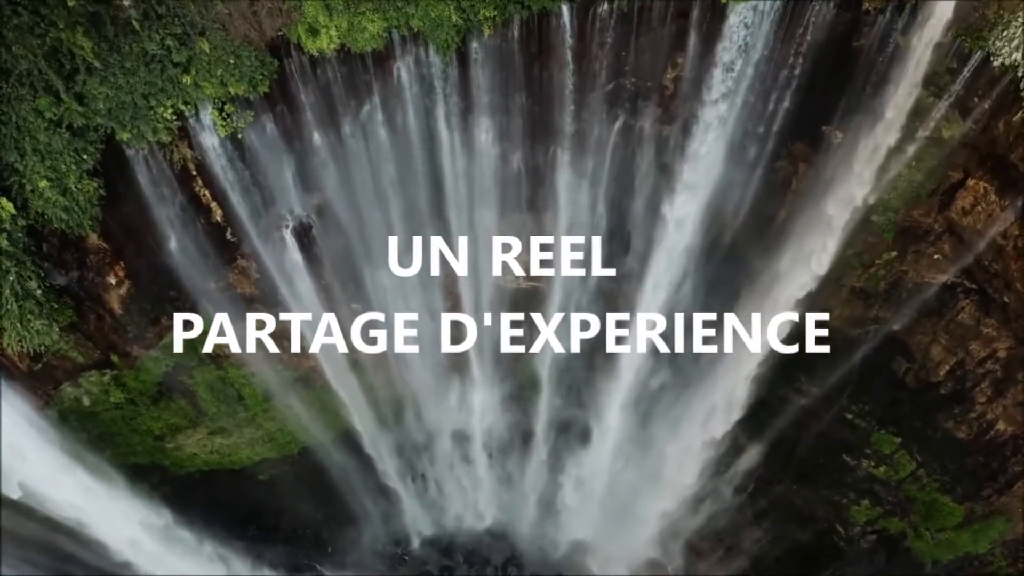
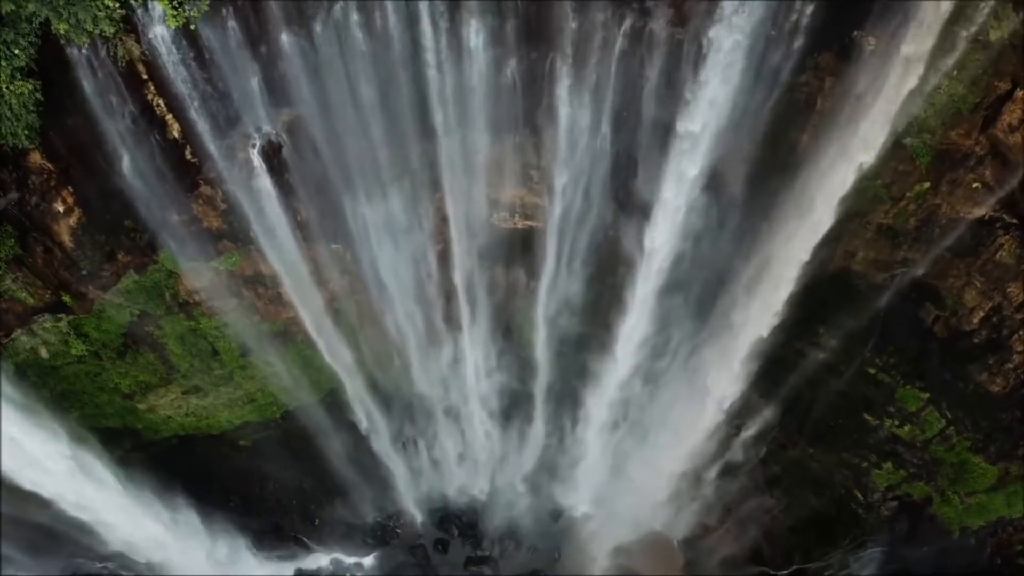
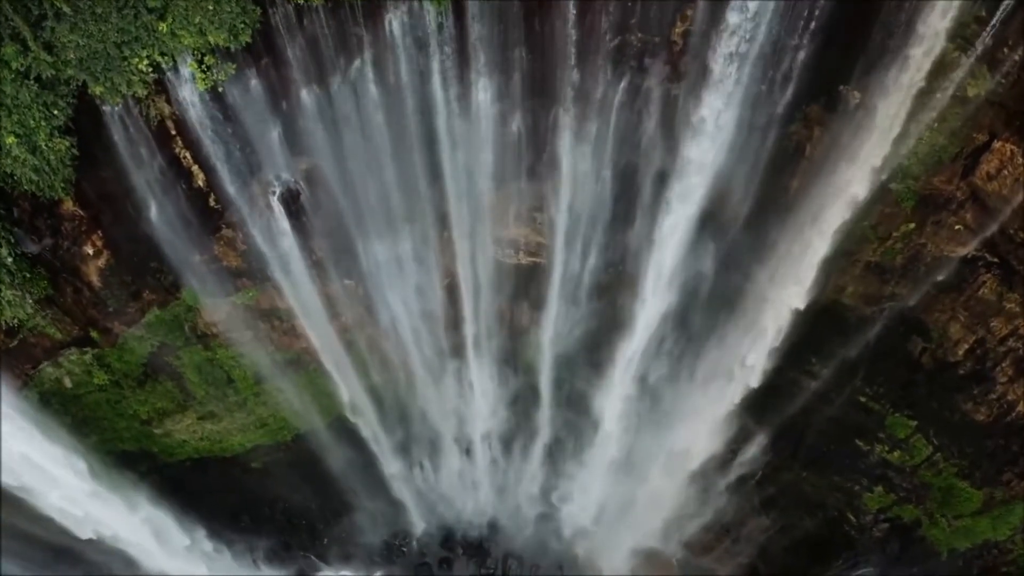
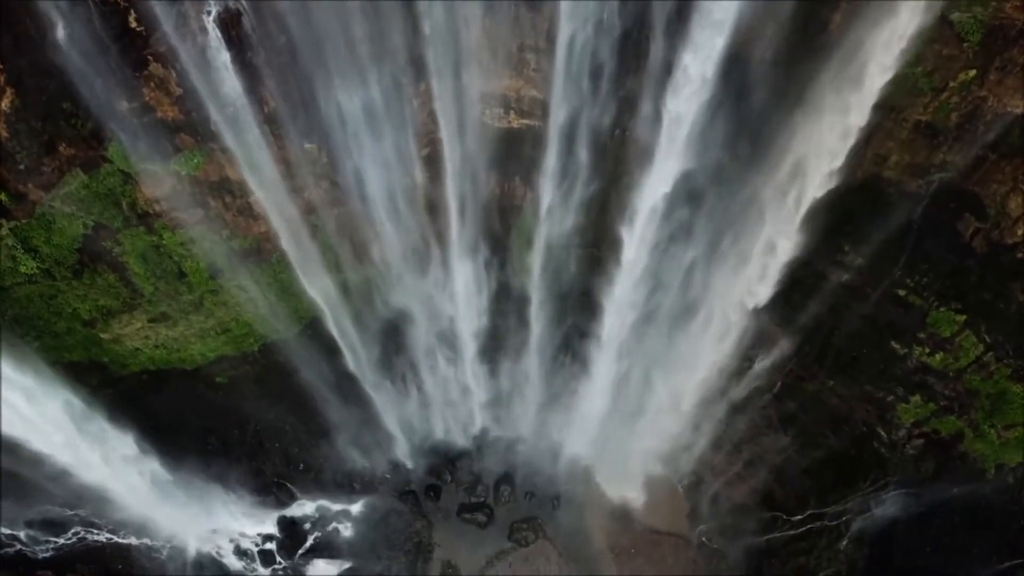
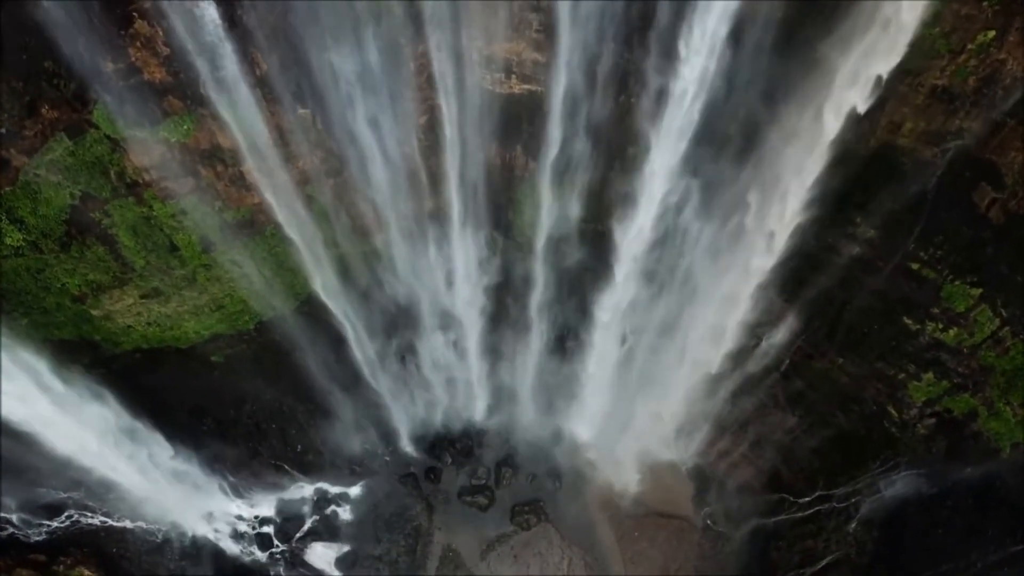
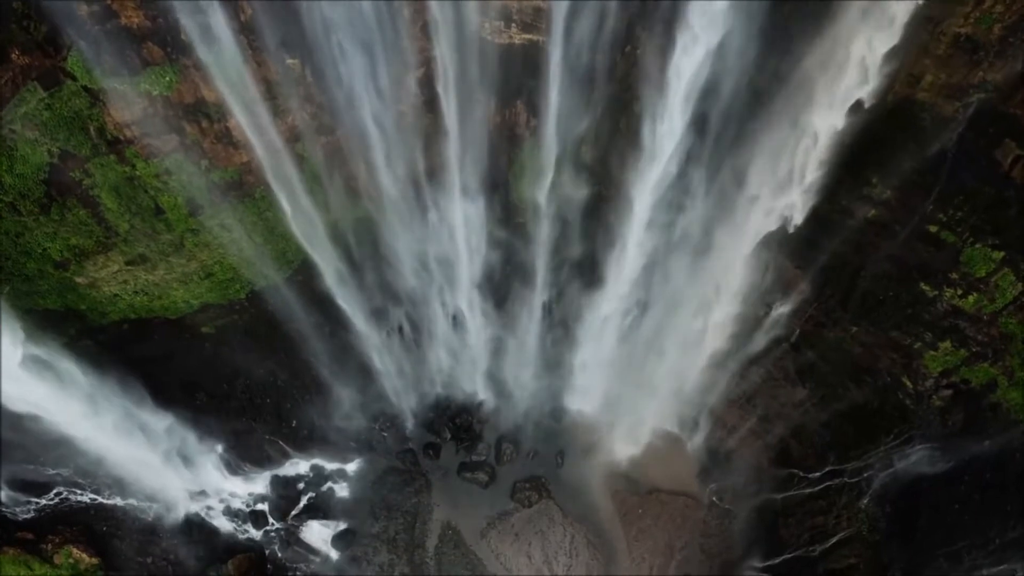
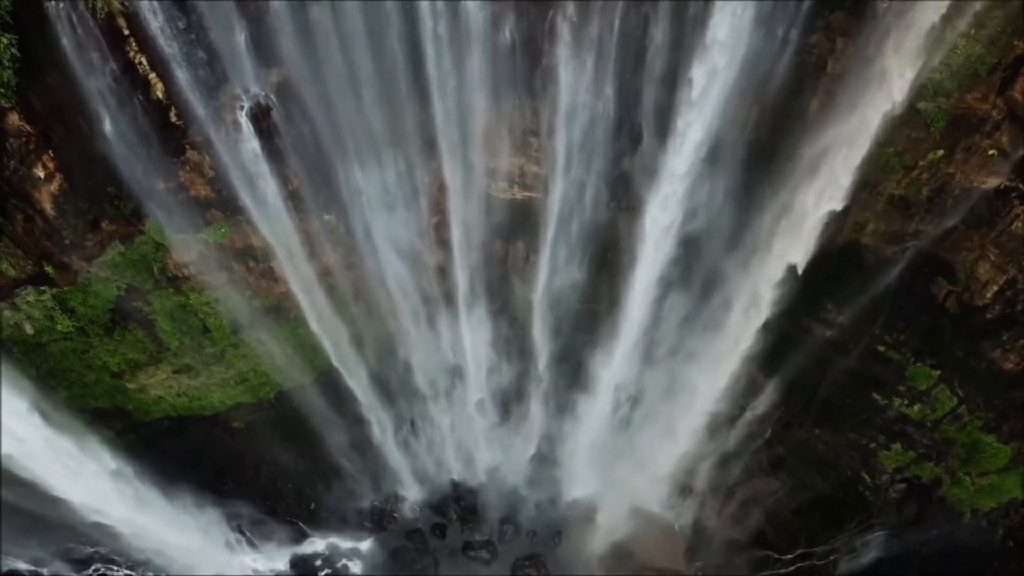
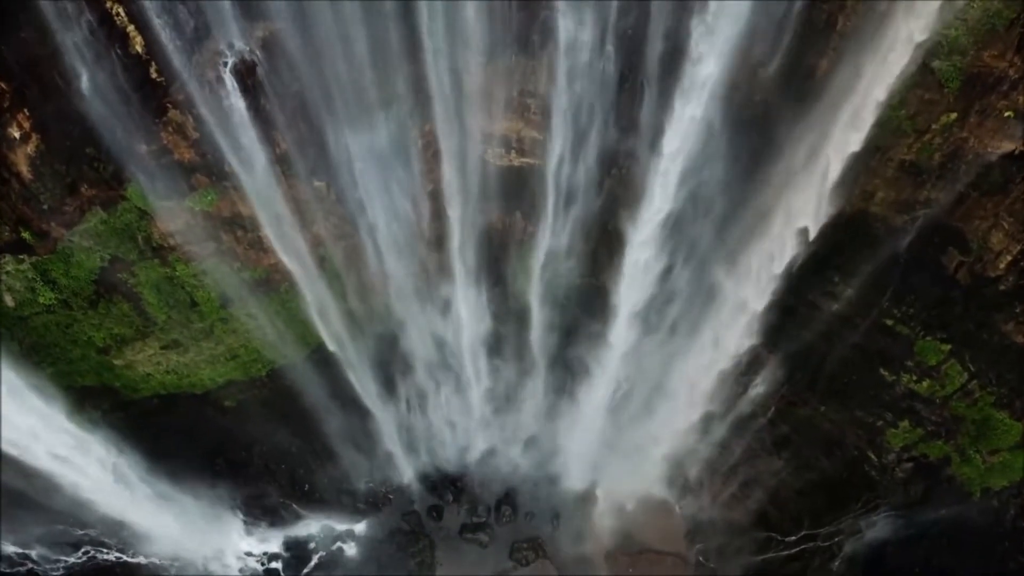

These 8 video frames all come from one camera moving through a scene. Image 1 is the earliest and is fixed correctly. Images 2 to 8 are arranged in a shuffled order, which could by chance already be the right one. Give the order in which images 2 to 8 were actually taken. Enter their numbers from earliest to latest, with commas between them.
3, 2, 7, 8, 4, 5, 6
